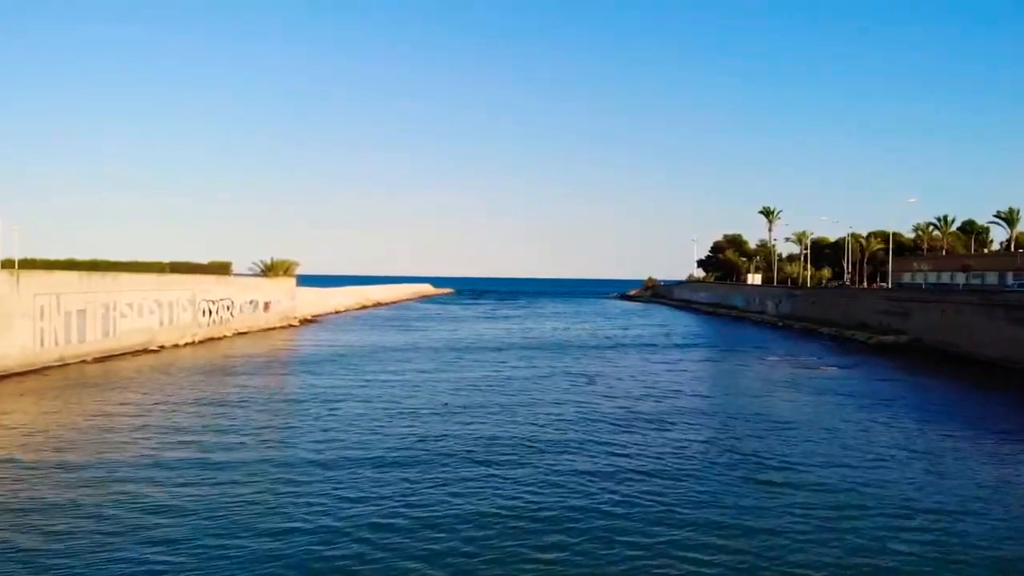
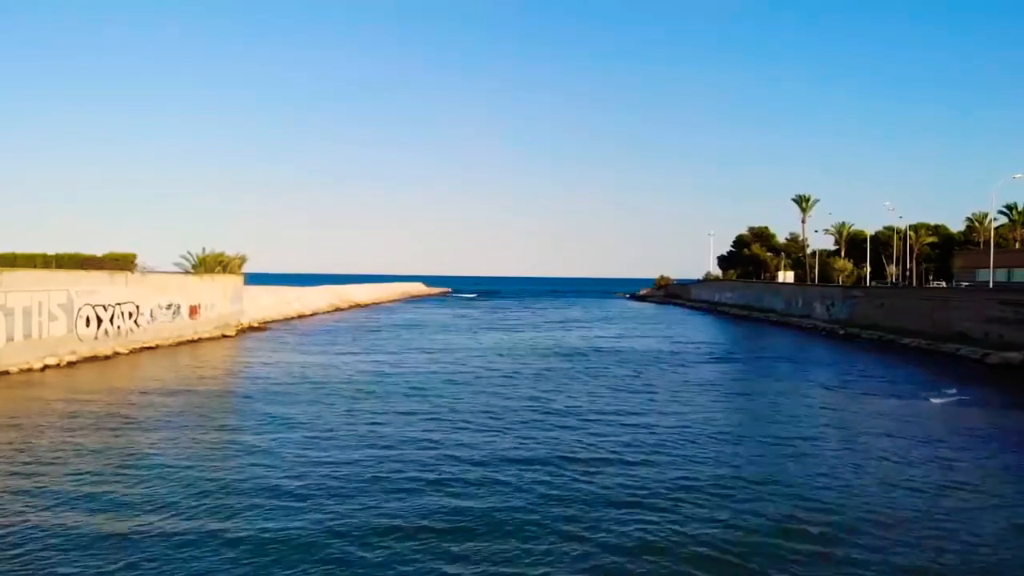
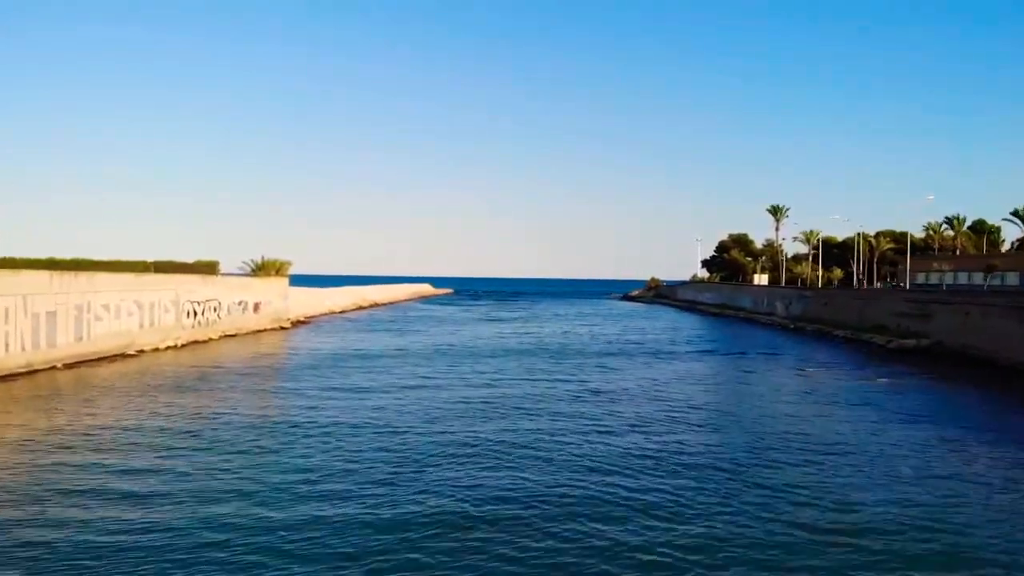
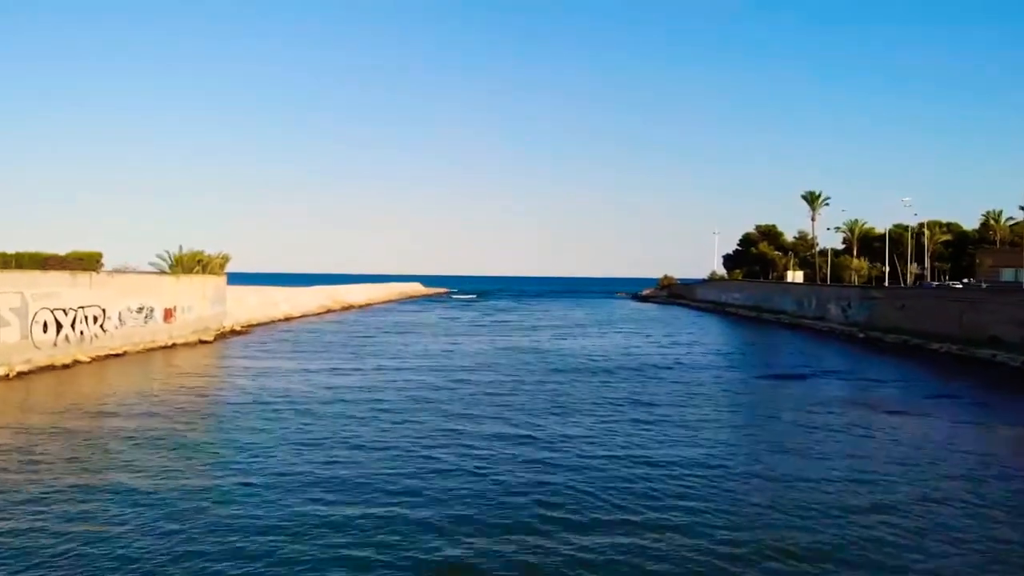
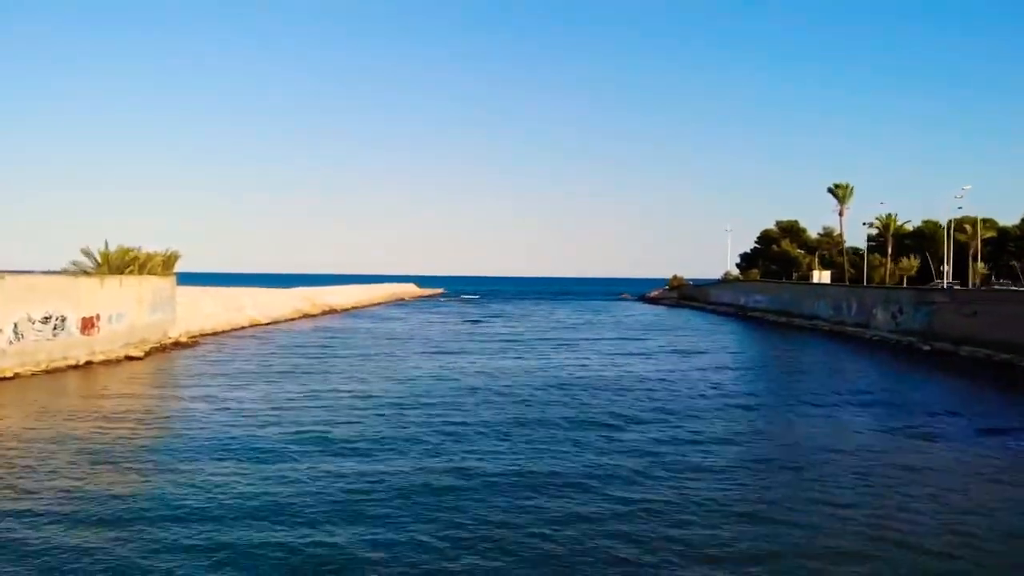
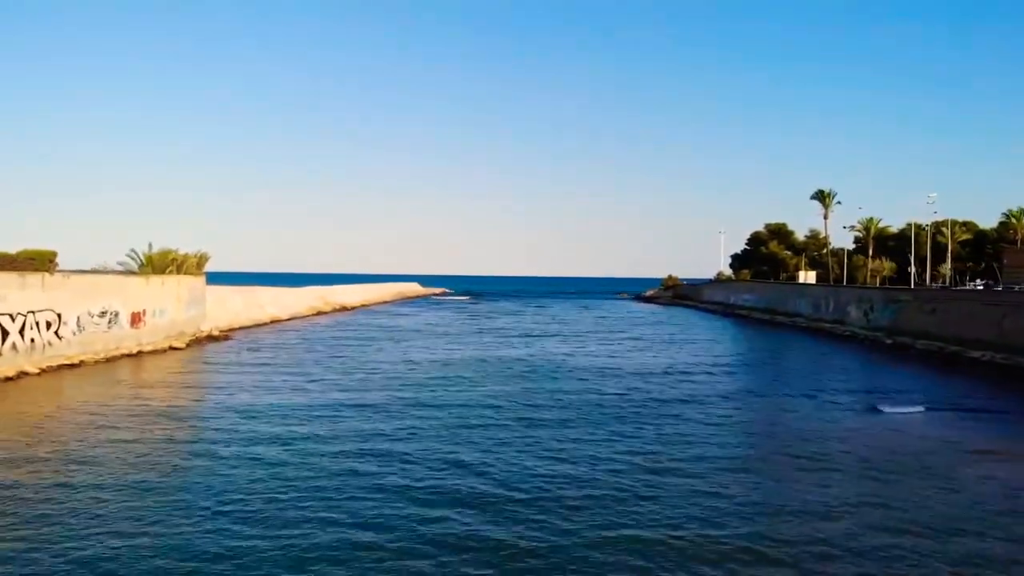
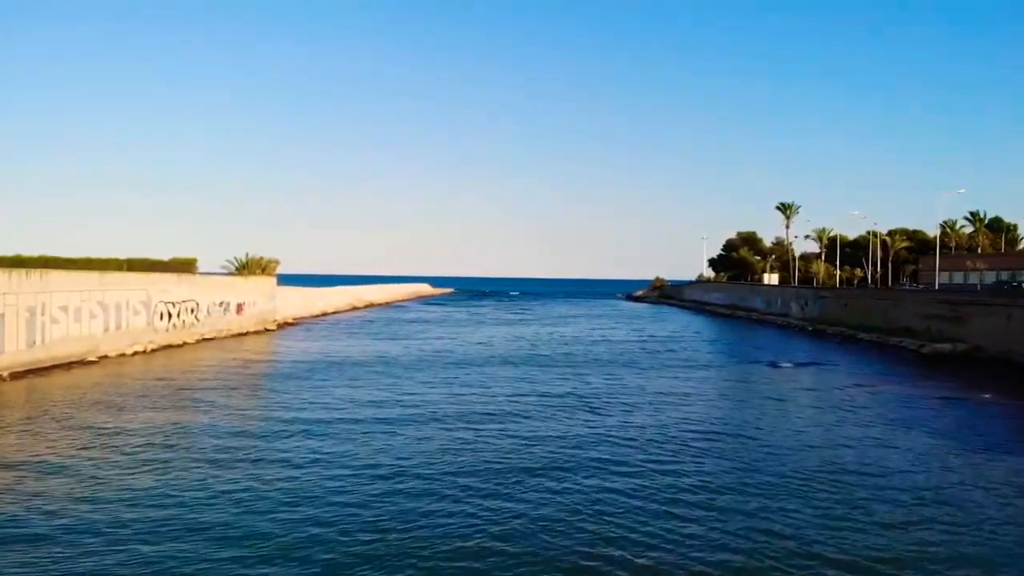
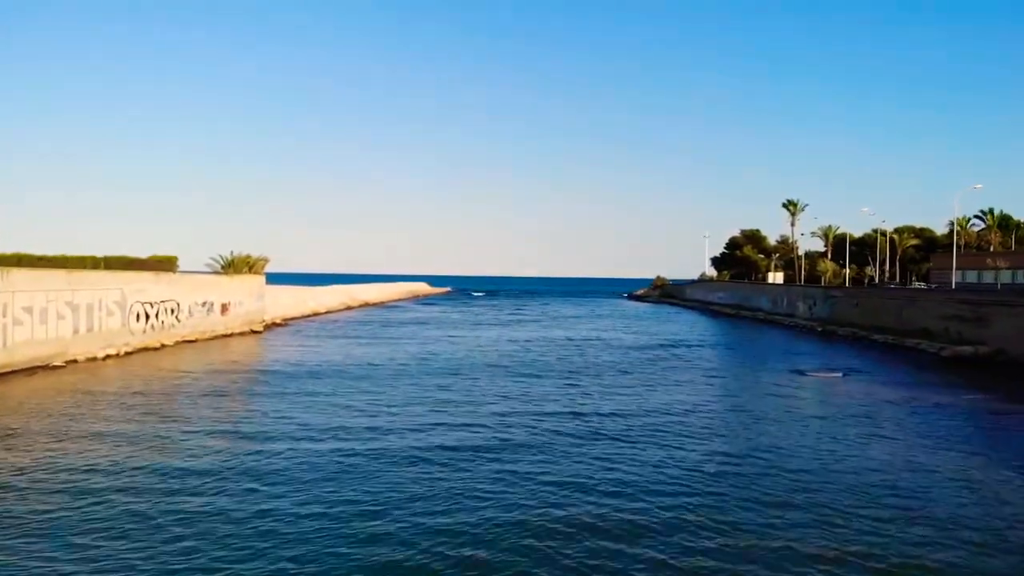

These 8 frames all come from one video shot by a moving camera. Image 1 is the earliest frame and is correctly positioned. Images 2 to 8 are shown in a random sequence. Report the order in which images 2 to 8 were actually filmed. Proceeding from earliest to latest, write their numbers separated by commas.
3, 7, 8, 2, 4, 6, 5
